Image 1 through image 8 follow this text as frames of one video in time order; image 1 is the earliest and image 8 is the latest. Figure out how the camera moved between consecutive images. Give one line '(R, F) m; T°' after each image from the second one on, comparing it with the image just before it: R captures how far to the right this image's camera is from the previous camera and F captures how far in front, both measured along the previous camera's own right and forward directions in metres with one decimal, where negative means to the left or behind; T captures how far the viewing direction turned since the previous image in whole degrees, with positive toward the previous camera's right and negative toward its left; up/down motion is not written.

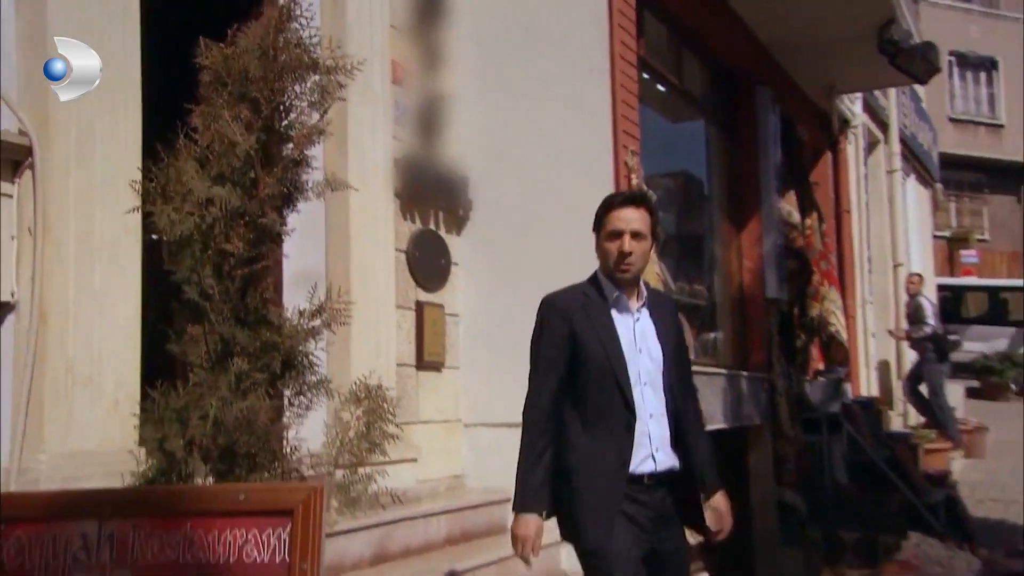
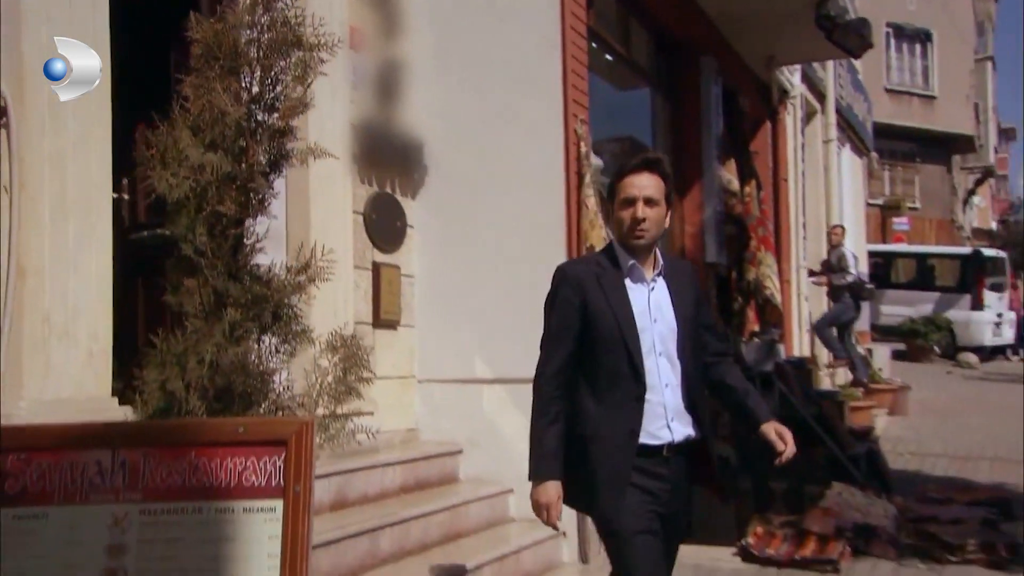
(-0.1, -0.3) m; +4°
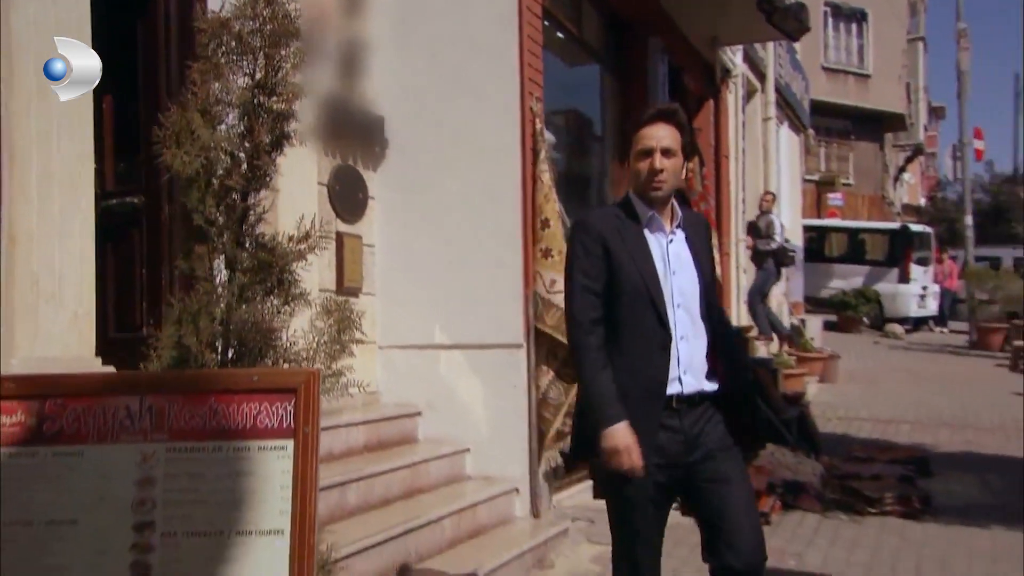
(-0.1, -0.3) m; +4°
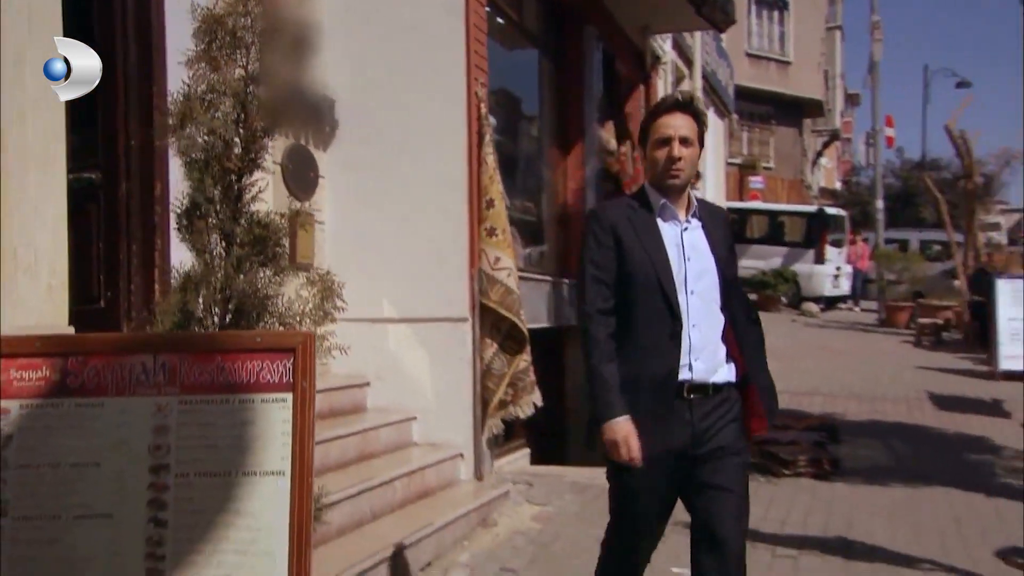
(-0.1, -0.3) m; +5°
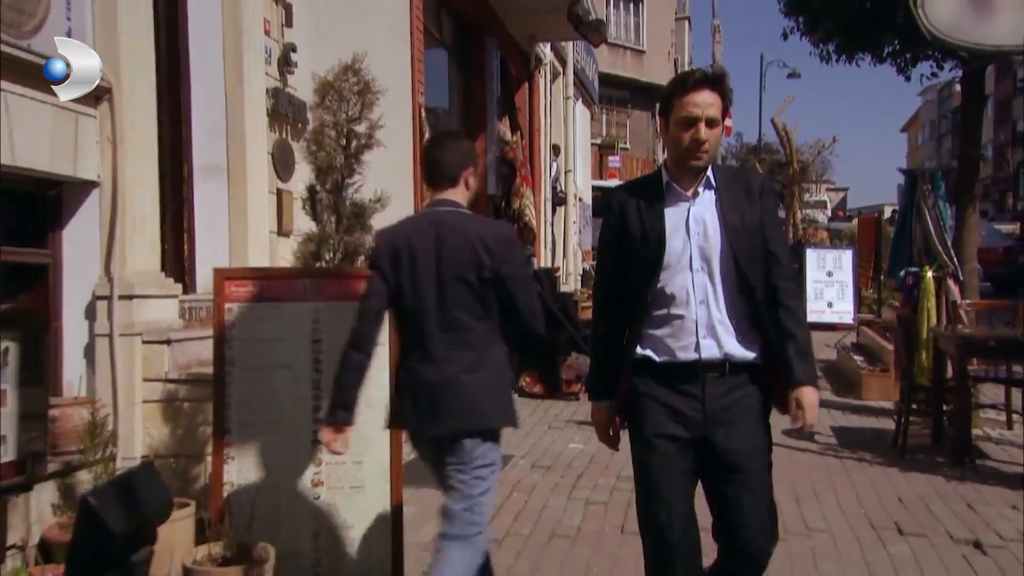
(-0.7, -2.0) m; +9°
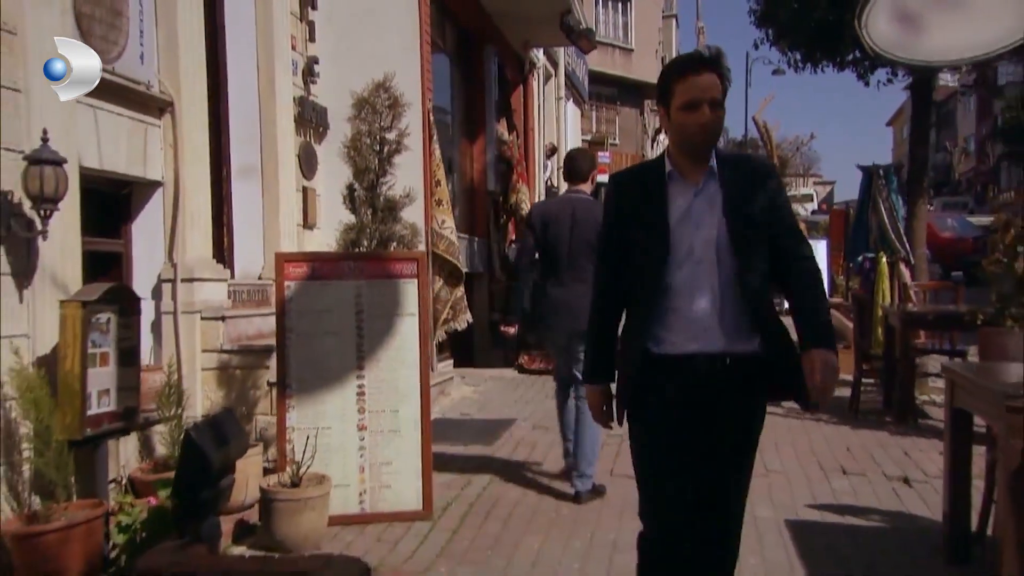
(-0.1, -1.0) m; +1°
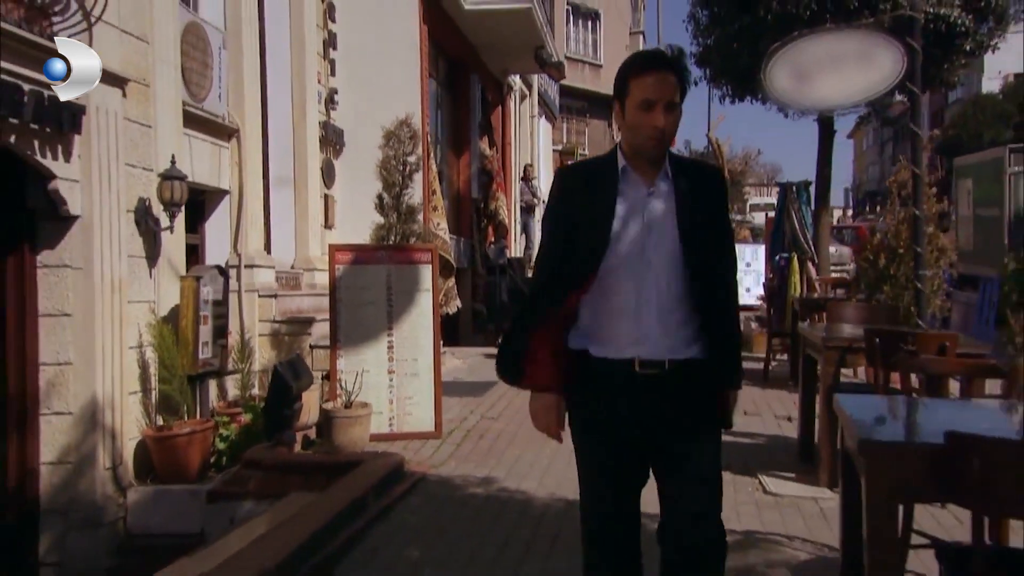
(-0.1, -2.0) m; +2°
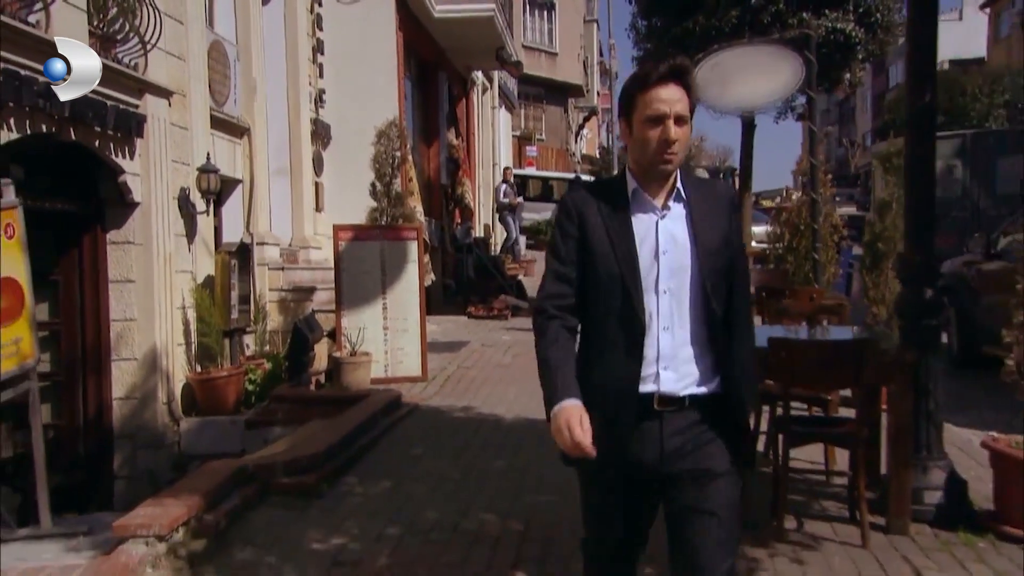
(-0.1, -1.7) m; +3°
